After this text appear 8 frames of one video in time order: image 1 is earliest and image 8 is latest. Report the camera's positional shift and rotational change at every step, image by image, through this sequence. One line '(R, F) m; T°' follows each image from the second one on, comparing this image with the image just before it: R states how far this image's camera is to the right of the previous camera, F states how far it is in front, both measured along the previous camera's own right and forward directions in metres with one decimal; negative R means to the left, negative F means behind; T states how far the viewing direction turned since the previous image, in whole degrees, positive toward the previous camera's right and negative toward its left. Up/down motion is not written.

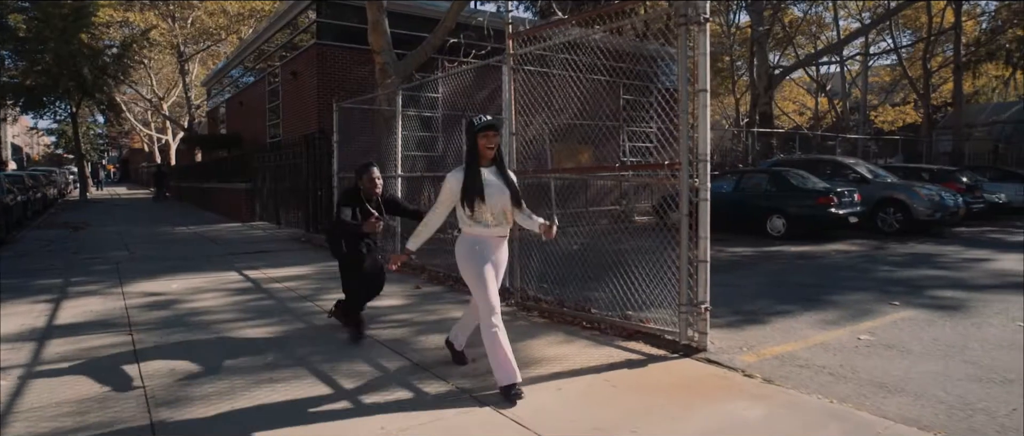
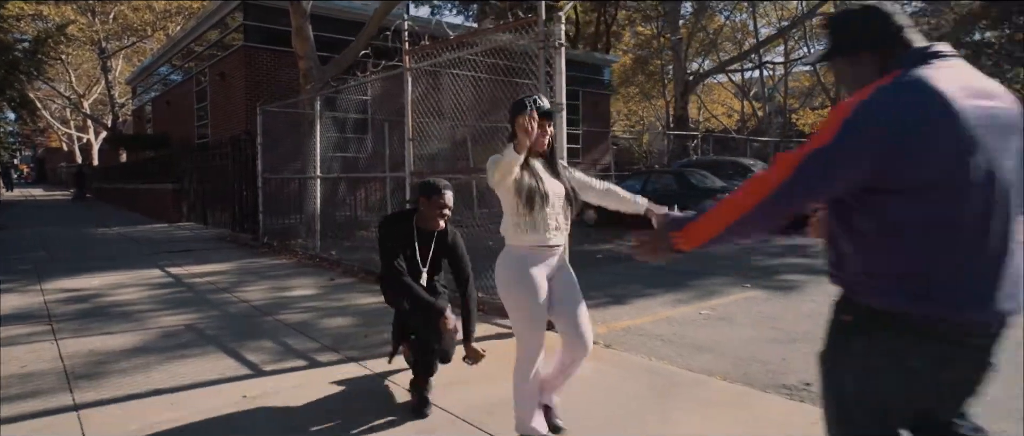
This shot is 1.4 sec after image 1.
(+0.6, -0.9) m; +5°
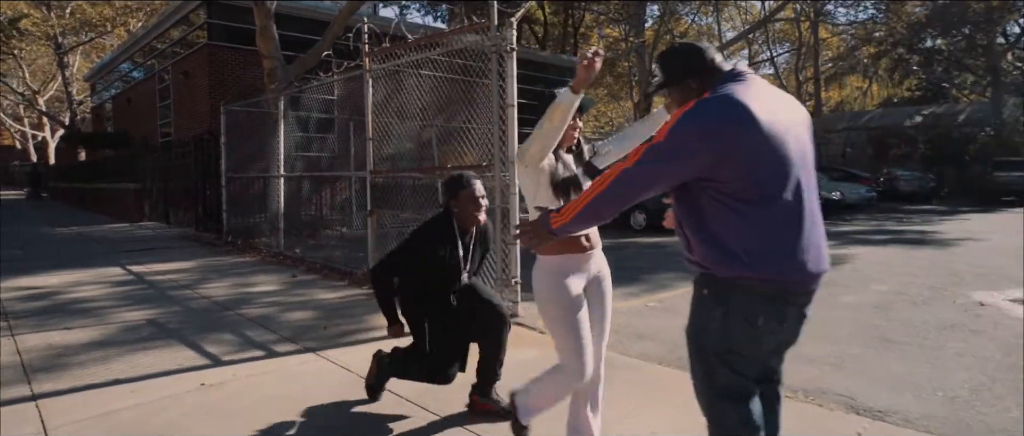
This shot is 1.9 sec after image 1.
(+0.2, -0.3) m; +3°
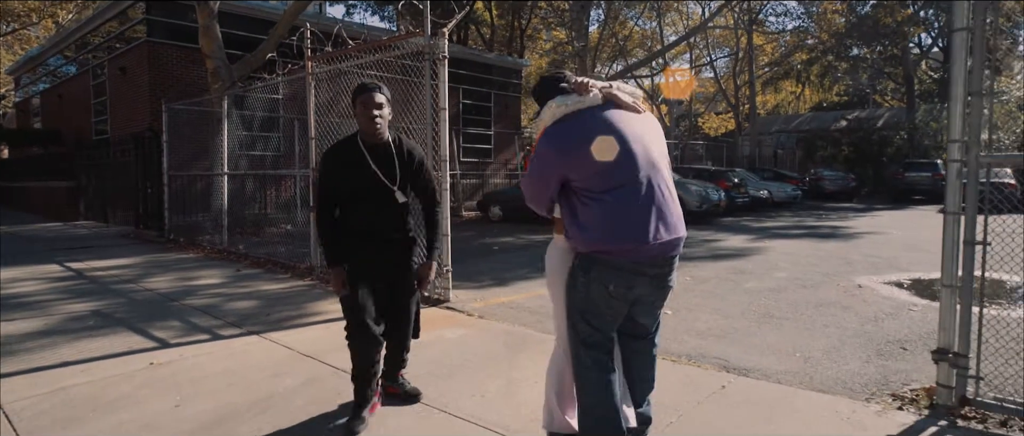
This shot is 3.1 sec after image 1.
(+0.2, -0.6) m; +5°
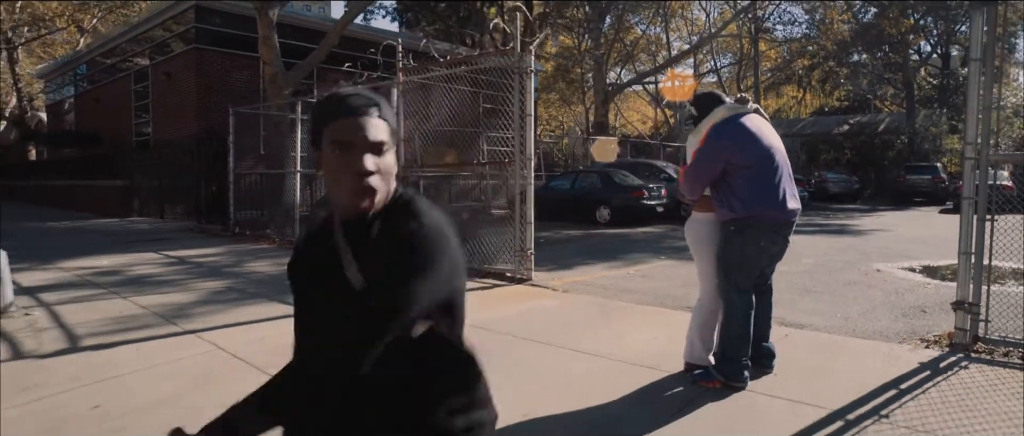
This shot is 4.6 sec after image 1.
(-1.0, -1.2) m; 0°
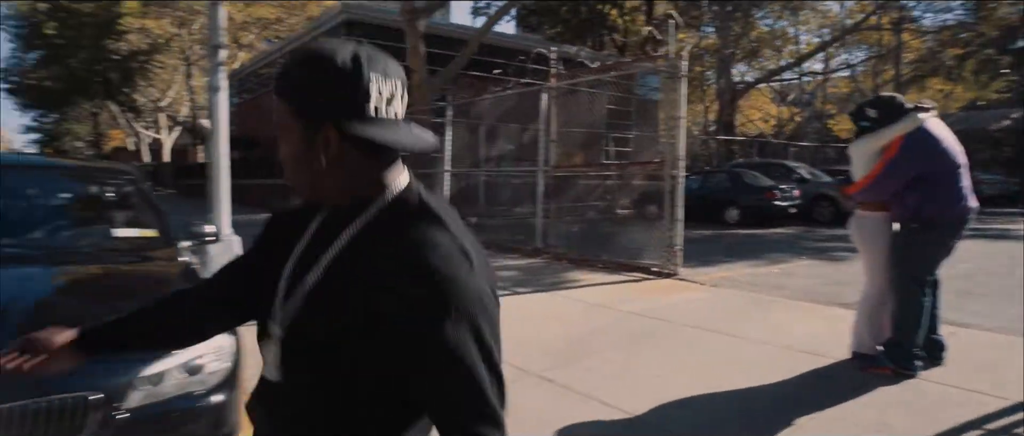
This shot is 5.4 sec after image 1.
(-0.5, -0.7) m; -10°
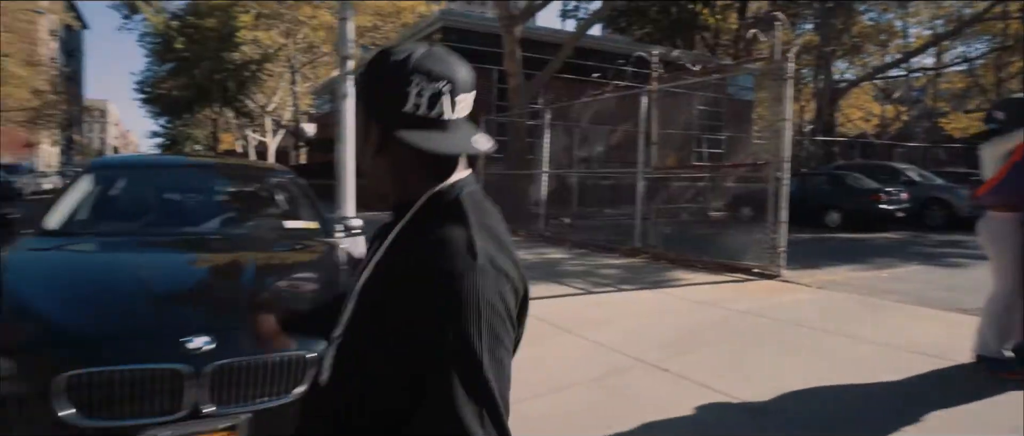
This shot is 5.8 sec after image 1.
(-0.3, -0.4) m; -7°
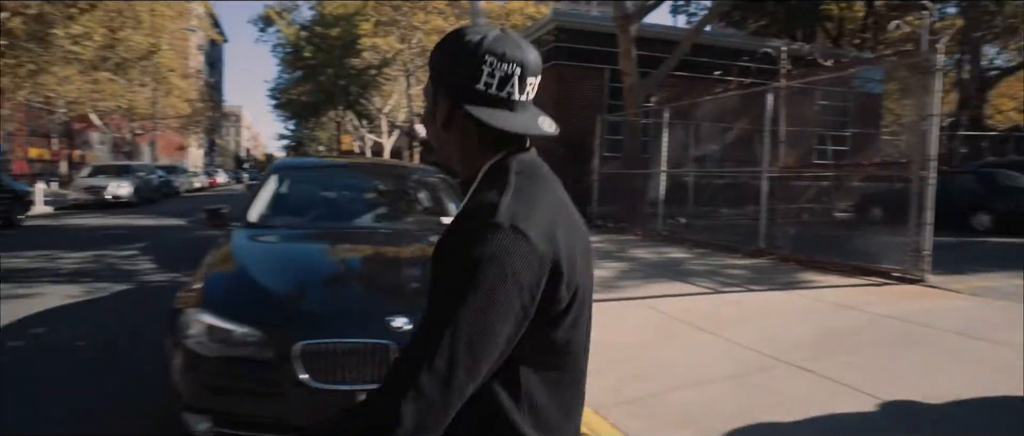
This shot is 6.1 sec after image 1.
(-0.3, -0.3) m; -9°
